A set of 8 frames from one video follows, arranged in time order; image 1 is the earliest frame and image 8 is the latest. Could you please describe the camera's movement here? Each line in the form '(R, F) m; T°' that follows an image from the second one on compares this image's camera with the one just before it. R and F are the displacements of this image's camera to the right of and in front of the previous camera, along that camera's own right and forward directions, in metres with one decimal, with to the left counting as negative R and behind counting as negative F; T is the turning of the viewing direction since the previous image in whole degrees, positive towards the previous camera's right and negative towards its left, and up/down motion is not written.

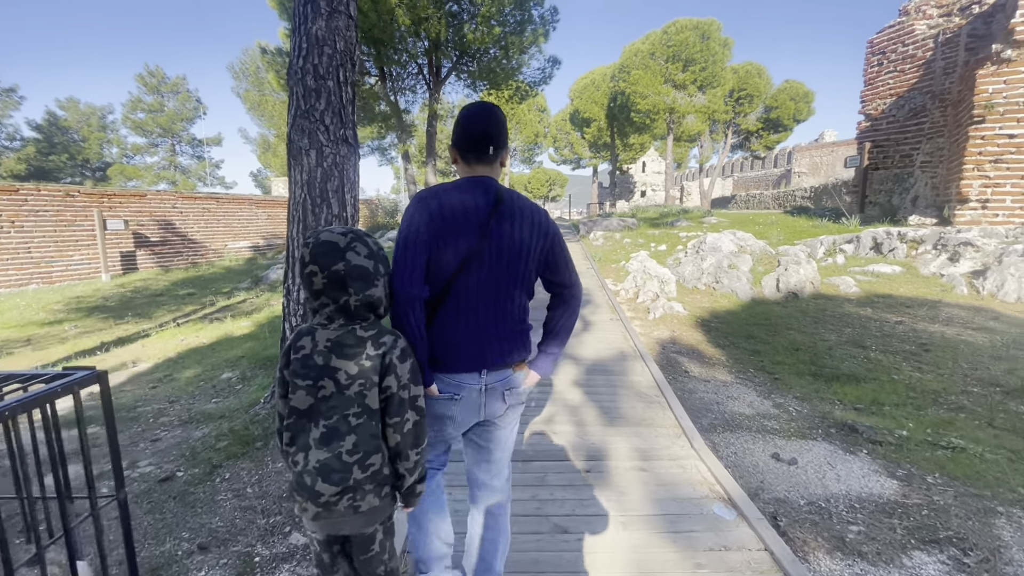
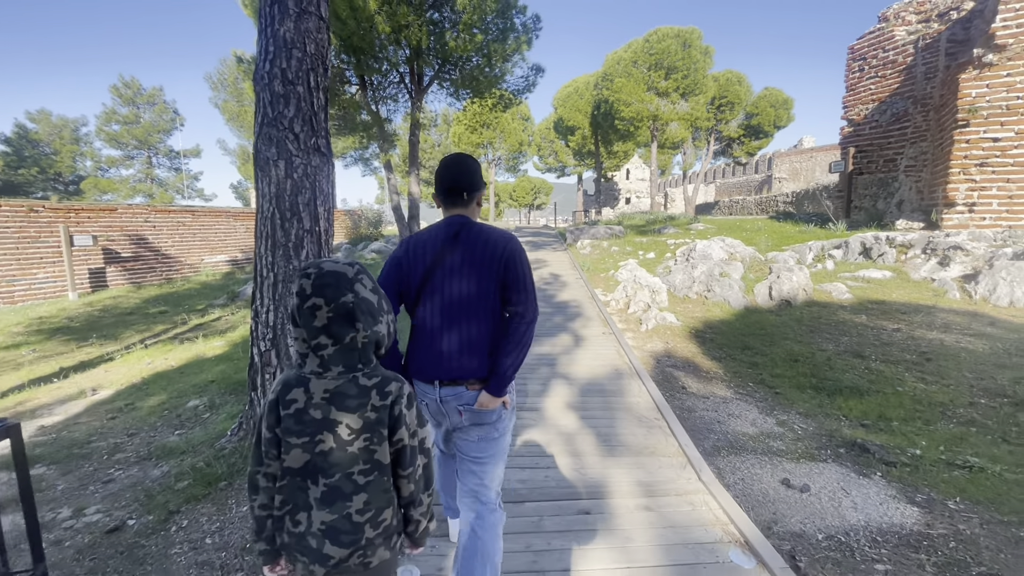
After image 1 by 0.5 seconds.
(0.0, +0.3) m; +2°
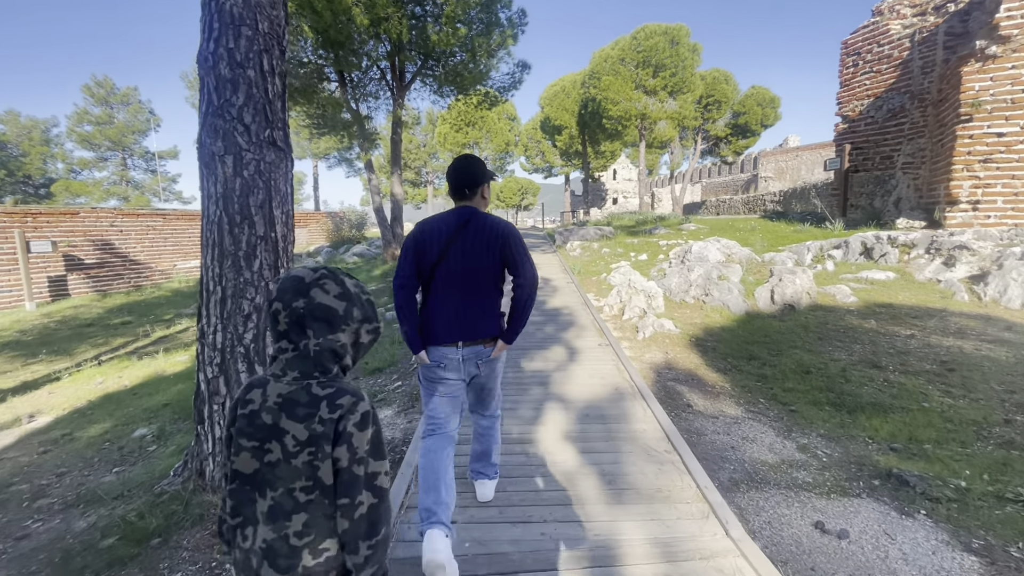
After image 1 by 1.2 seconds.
(0.0, +0.5) m; +1°
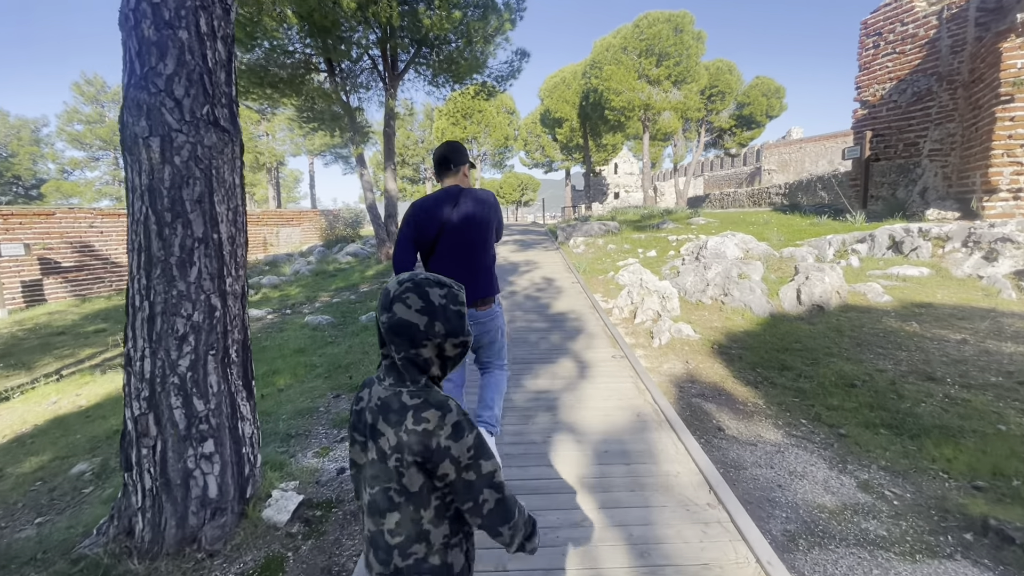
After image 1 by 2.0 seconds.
(0.0, +0.7) m; 0°
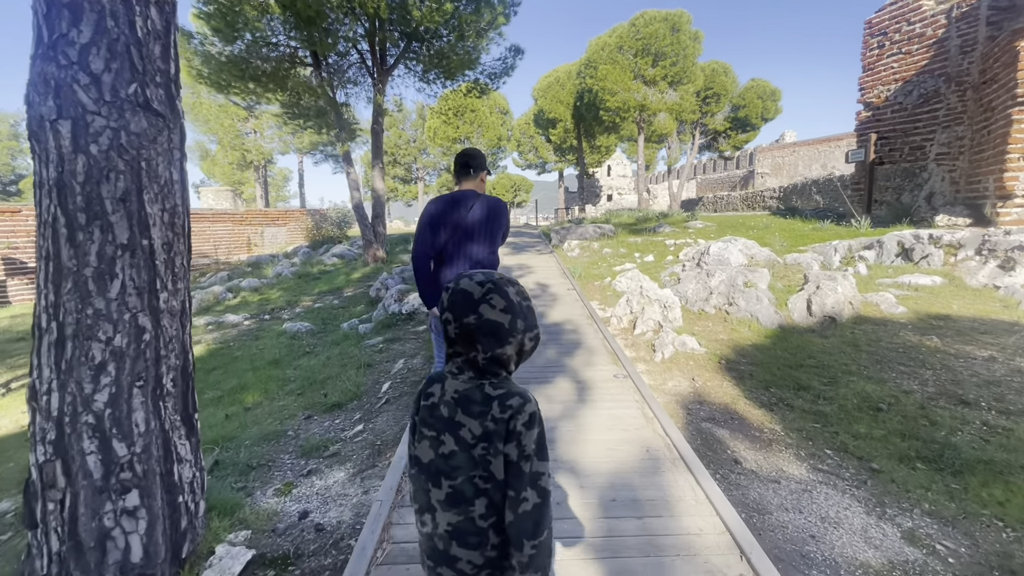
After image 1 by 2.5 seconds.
(0.0, +0.5) m; +1°
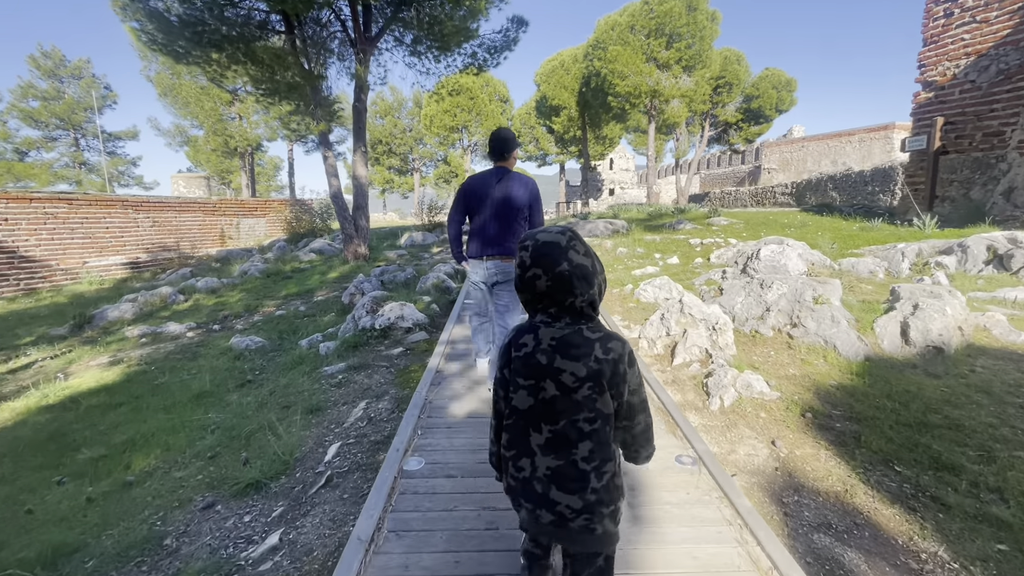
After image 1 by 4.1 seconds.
(0.0, +1.5) m; 0°
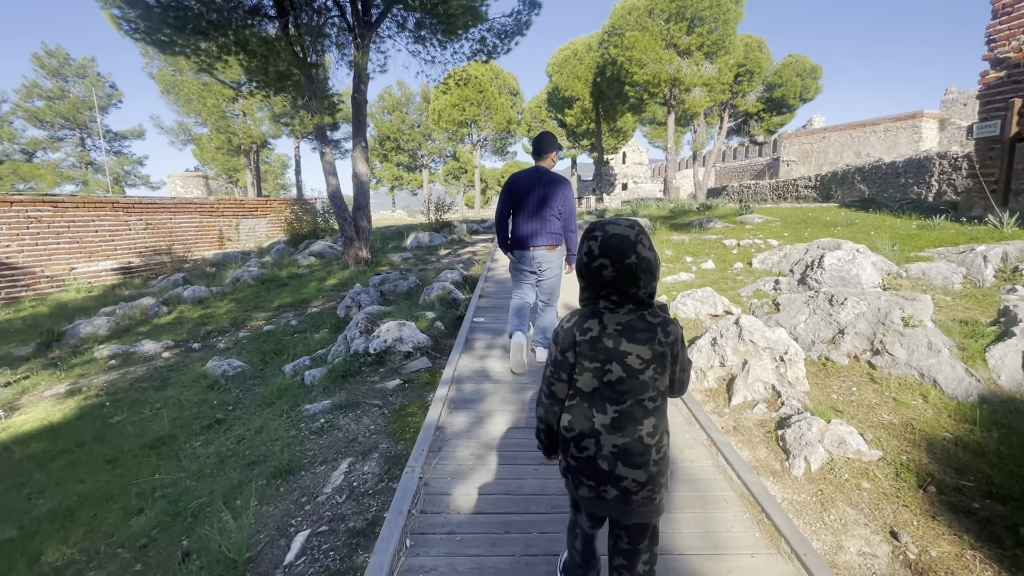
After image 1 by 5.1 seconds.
(-0.1, +0.9) m; -1°
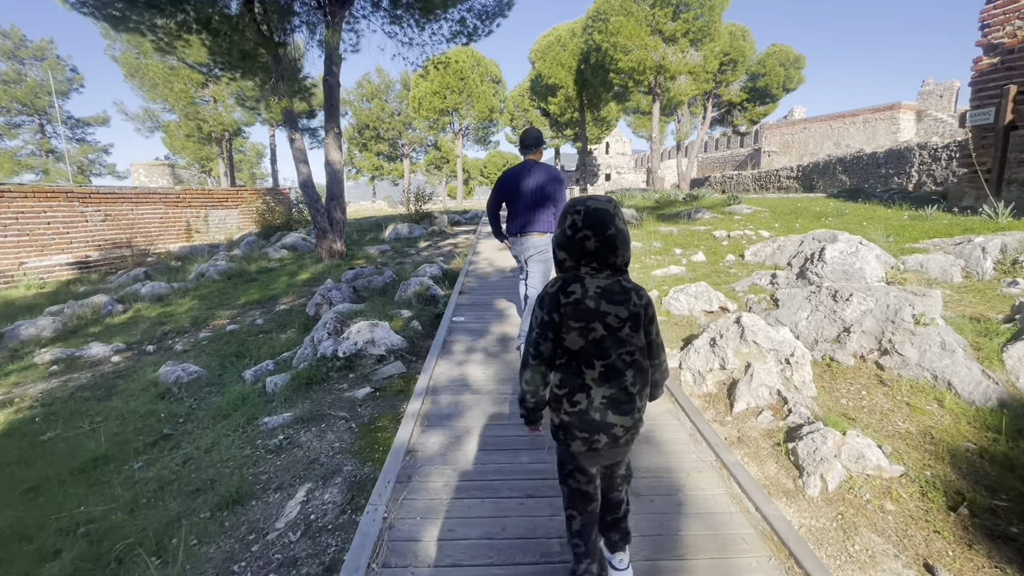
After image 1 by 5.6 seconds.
(0.0, +0.4) m; +2°
